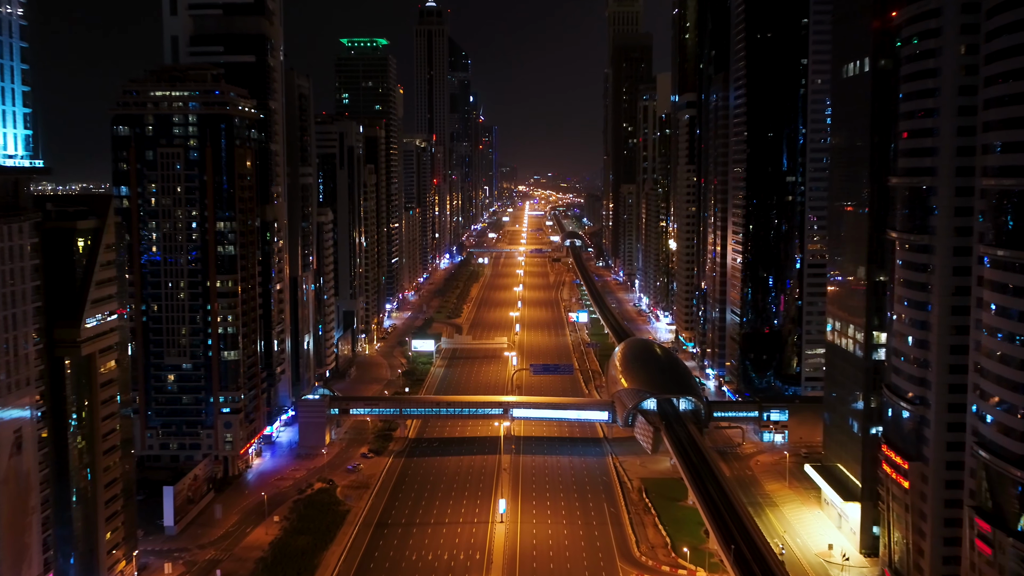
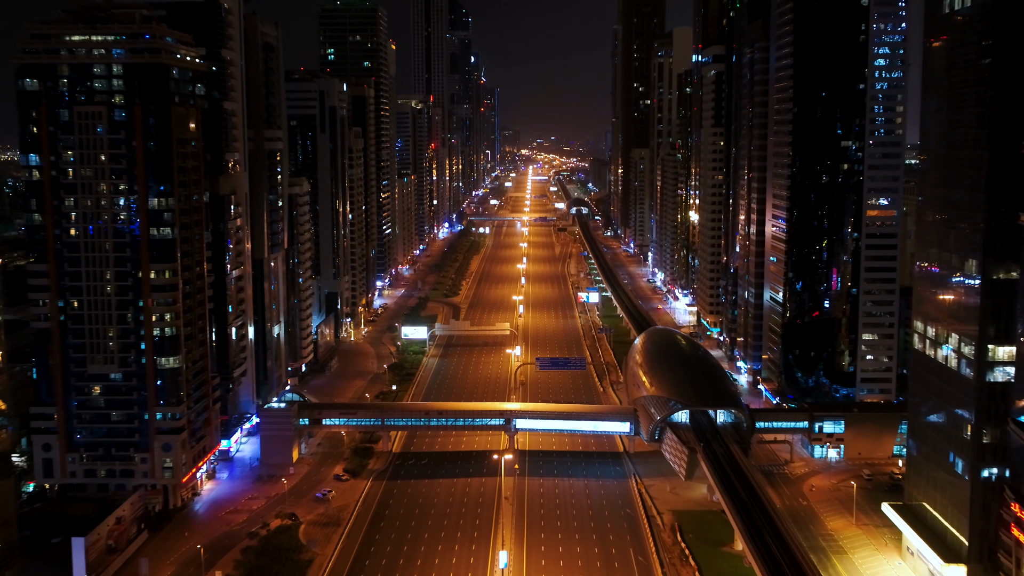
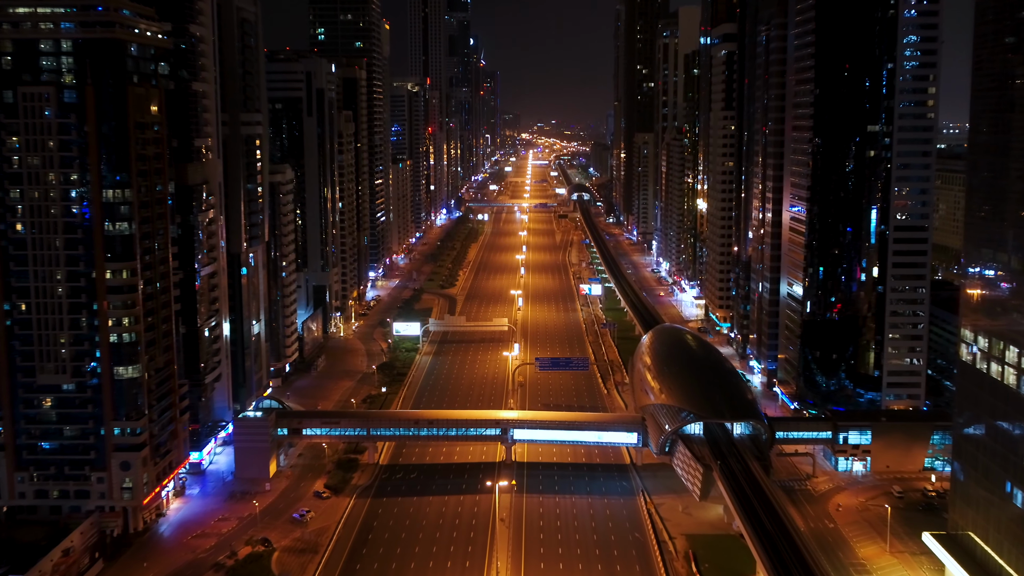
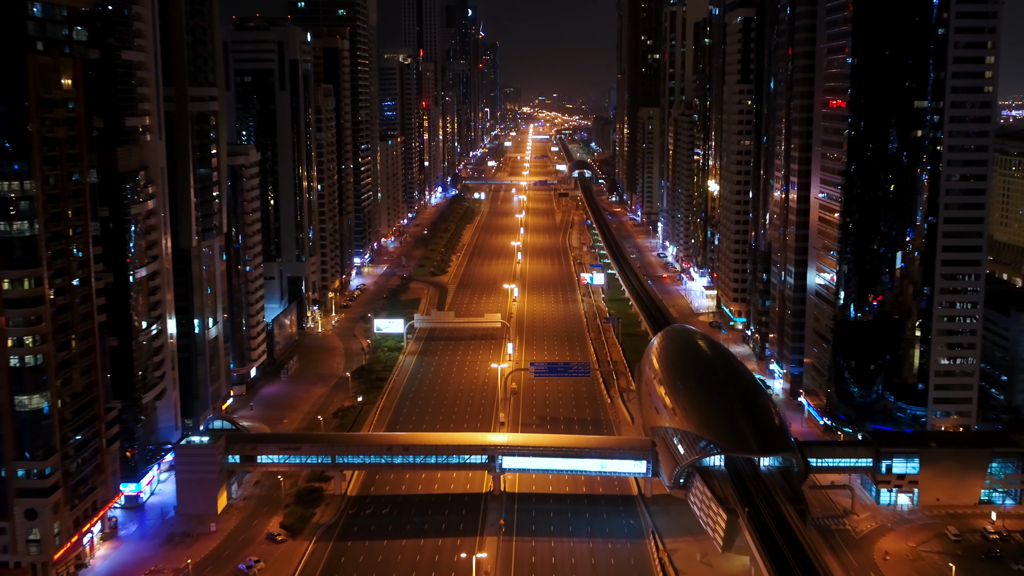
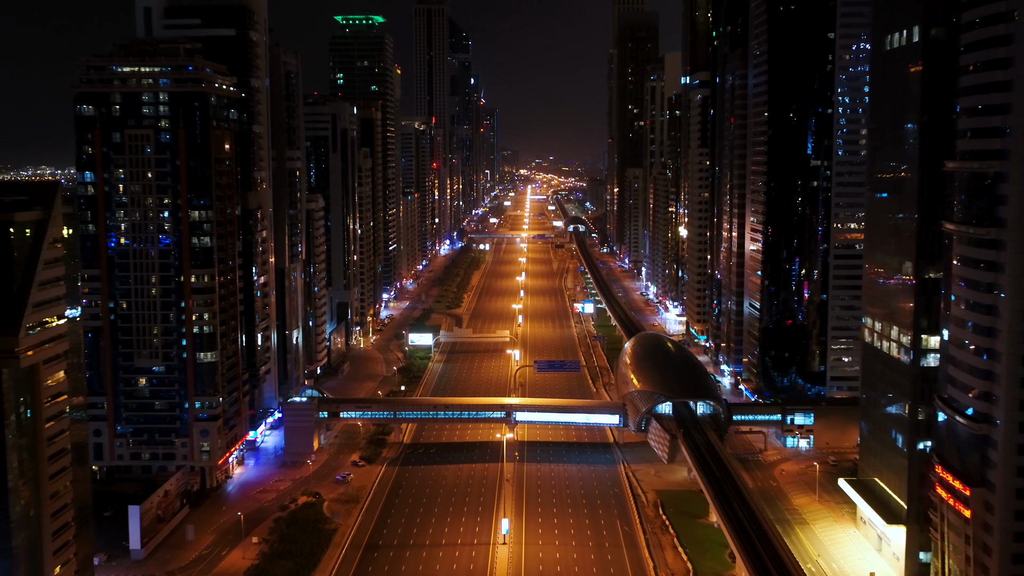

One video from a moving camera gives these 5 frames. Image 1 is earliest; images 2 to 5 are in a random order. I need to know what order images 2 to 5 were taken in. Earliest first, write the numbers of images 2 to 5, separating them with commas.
5, 2, 3, 4
